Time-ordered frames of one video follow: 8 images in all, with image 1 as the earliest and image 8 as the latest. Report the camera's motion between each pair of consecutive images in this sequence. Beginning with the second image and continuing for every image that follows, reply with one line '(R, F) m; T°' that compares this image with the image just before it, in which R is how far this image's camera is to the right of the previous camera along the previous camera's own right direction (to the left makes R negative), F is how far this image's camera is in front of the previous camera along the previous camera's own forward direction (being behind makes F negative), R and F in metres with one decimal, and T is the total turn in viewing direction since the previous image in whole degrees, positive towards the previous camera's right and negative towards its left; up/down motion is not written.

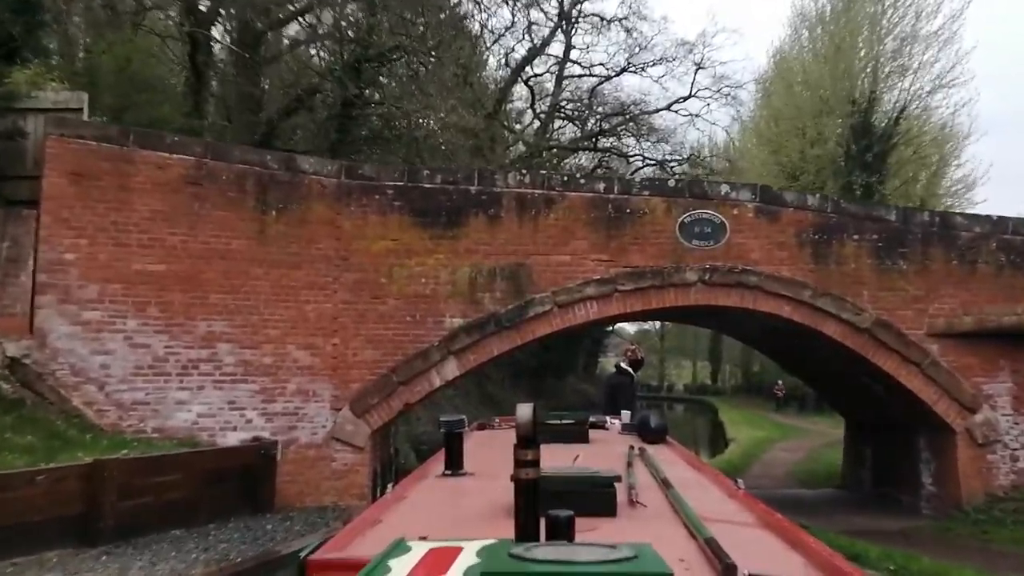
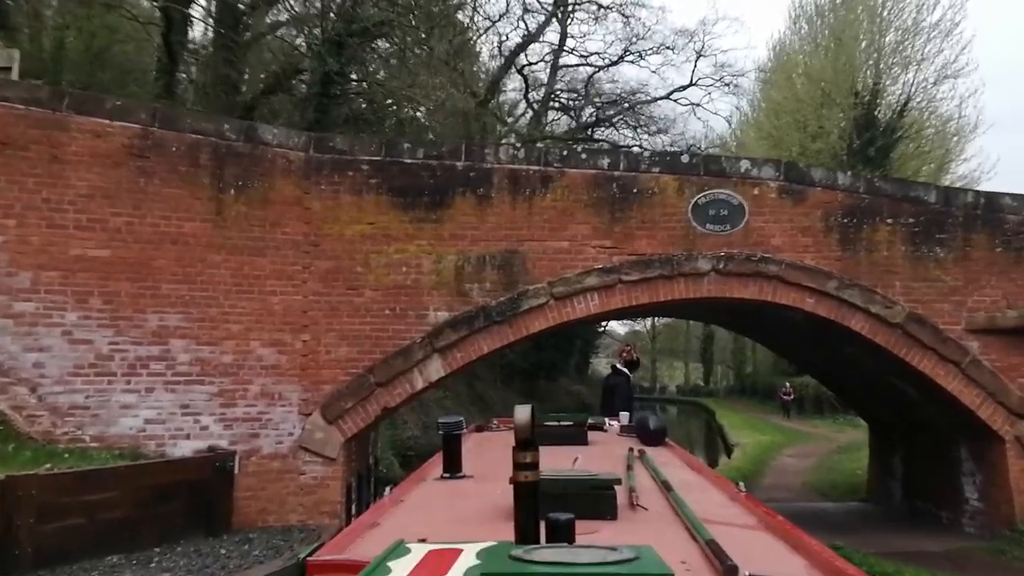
(0.0, +1.2) m; 0°
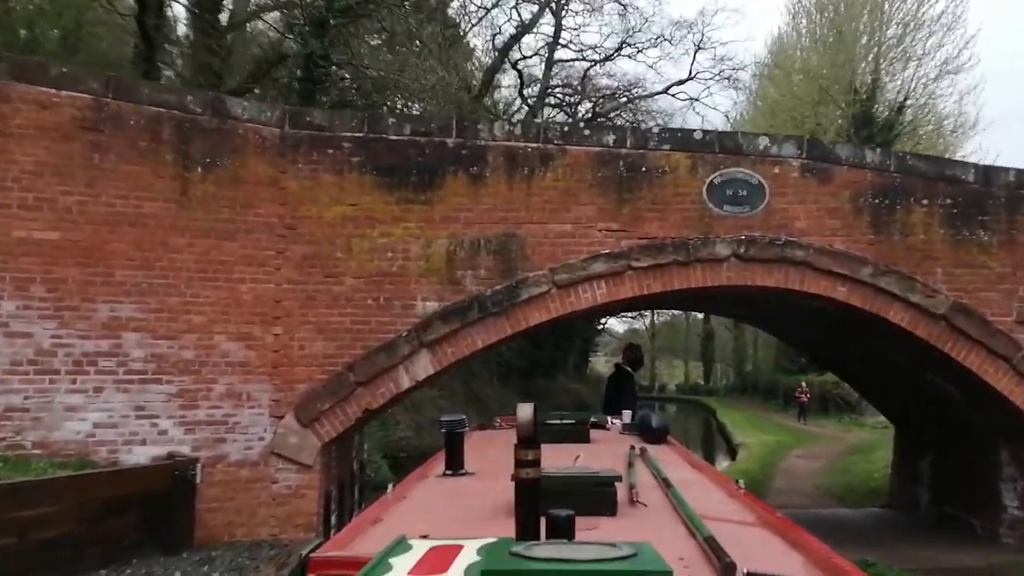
(0.0, +0.9) m; 0°
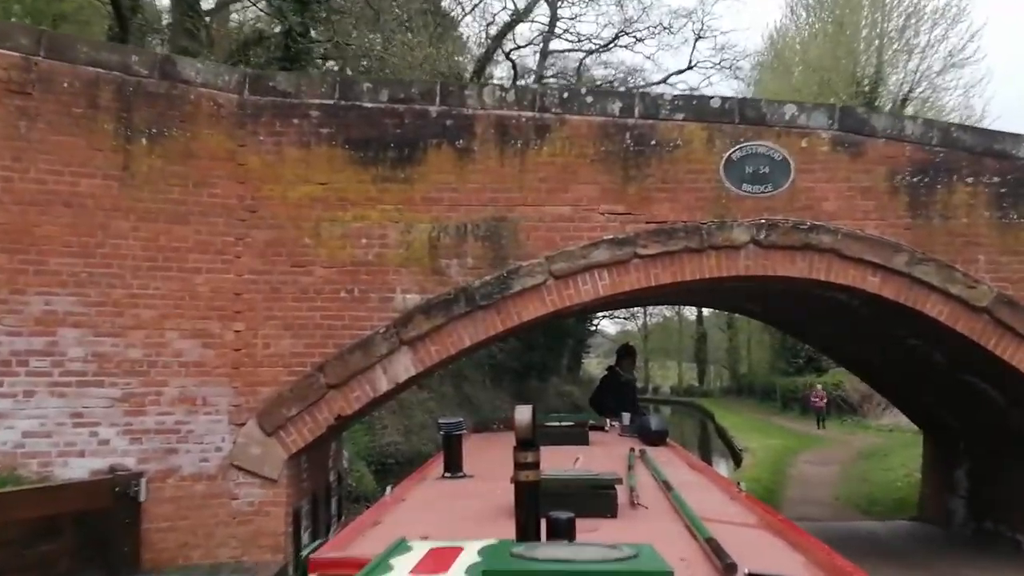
(0.0, +1.0) m; 0°
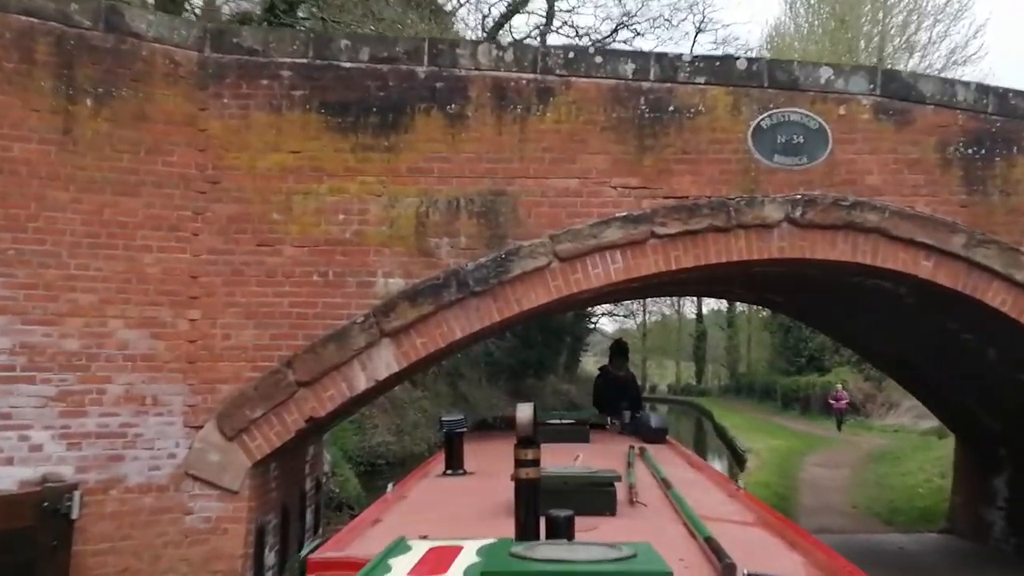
(0.0, +0.9) m; 0°
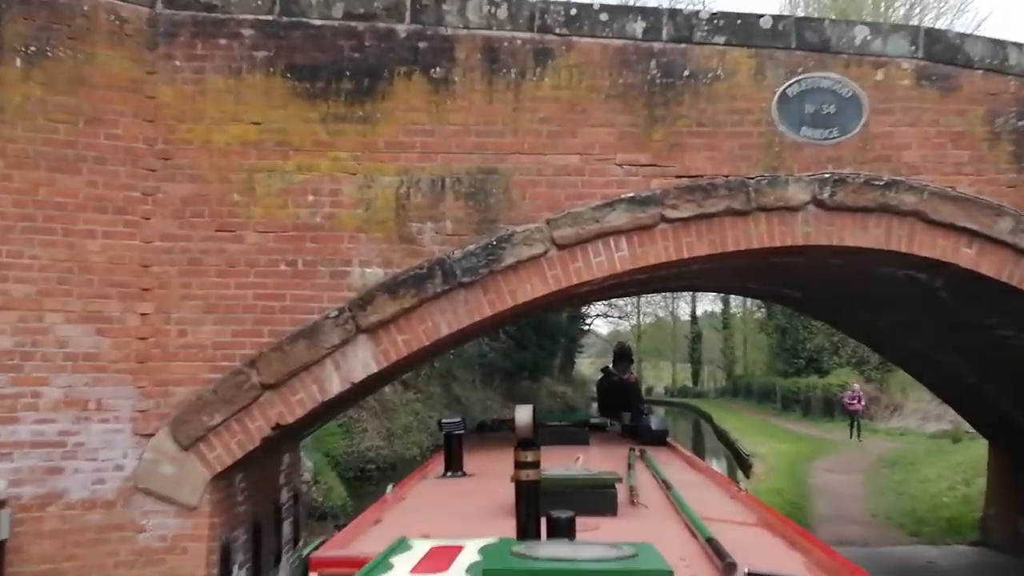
(0.0, +0.8) m; 0°
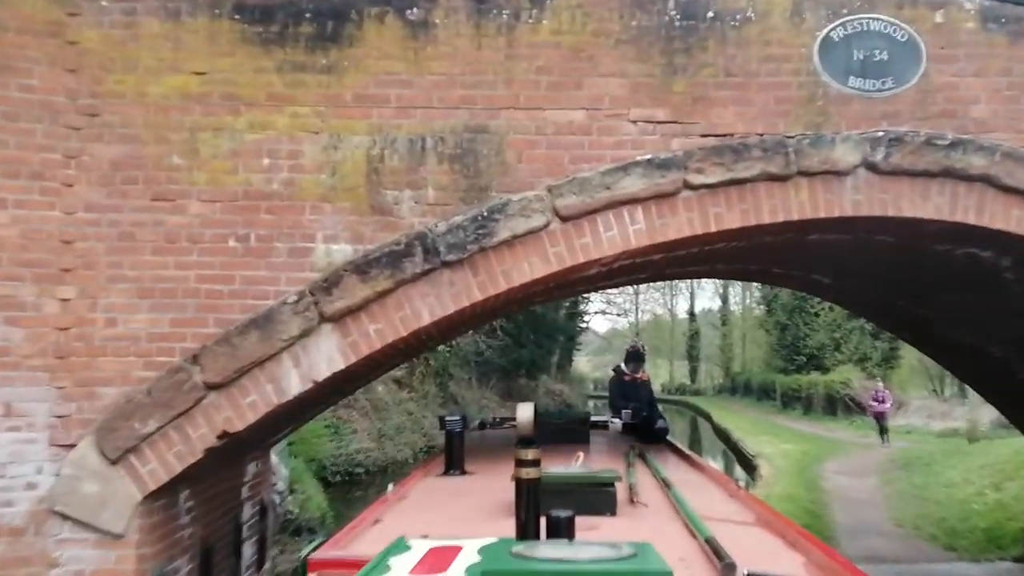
(0.0, +0.9) m; 0°
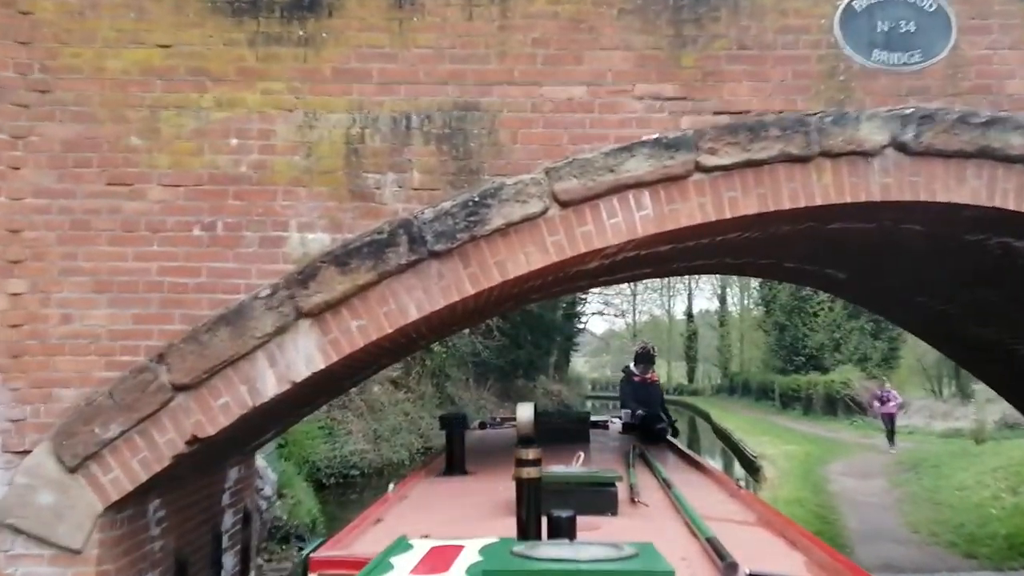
(0.0, +0.4) m; 0°
